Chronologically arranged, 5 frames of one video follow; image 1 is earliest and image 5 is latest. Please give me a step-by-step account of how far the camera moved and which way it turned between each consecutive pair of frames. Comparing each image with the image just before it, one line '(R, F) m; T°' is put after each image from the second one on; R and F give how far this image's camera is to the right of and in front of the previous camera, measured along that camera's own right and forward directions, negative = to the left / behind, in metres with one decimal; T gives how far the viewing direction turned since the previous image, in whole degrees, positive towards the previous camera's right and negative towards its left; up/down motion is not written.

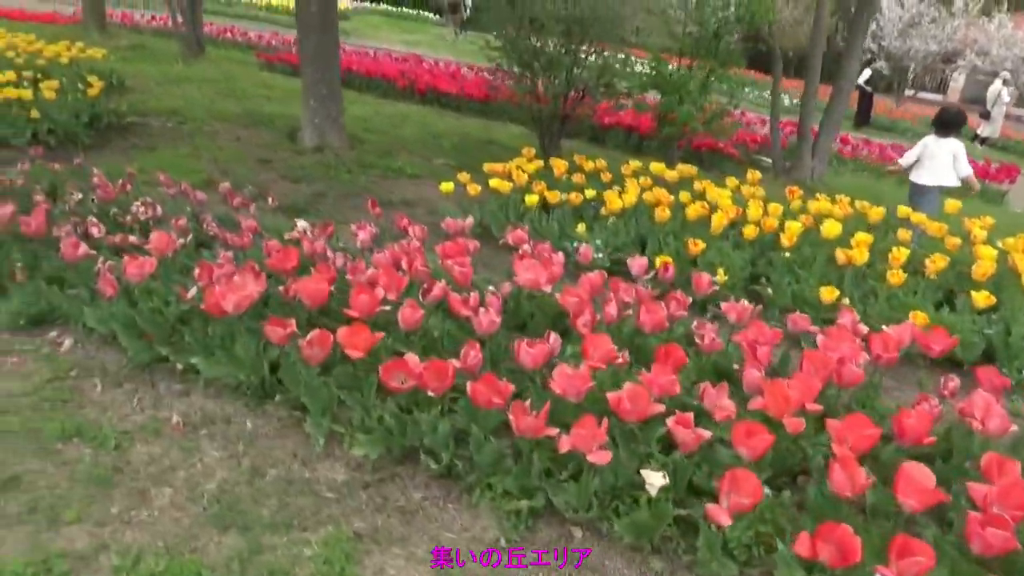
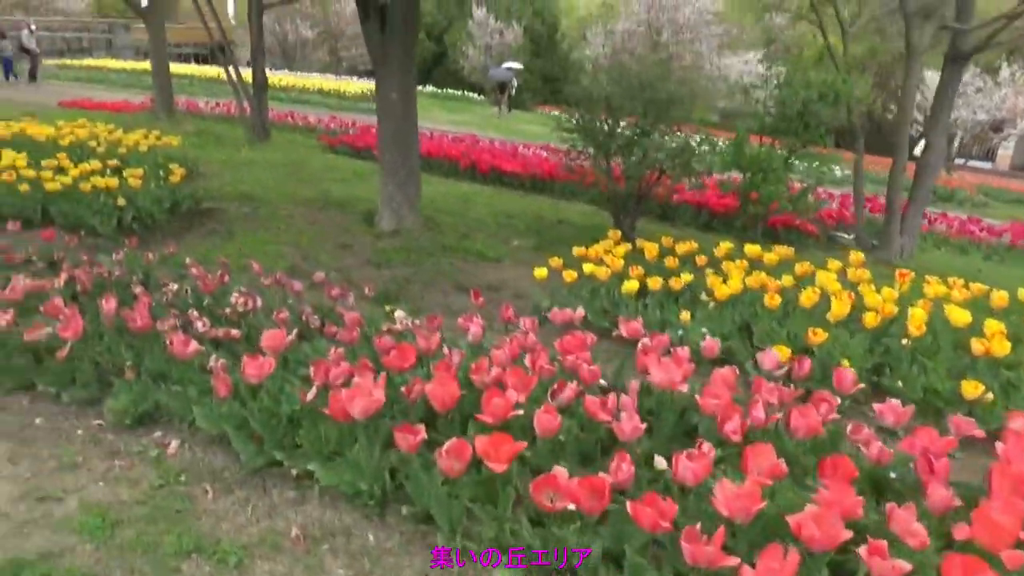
(-0.5, +0.2) m; -3°
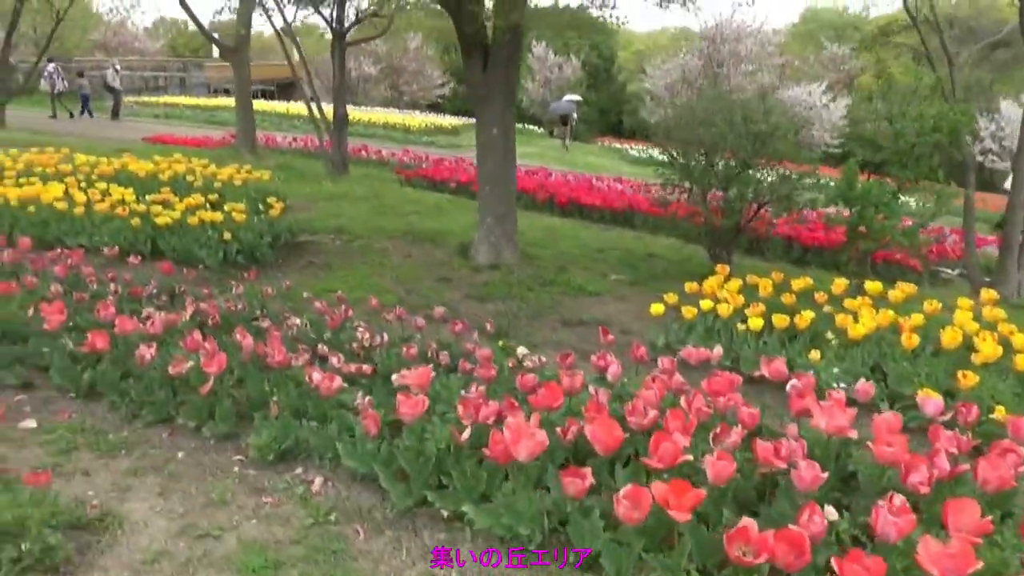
(-0.5, +0.1) m; -4°
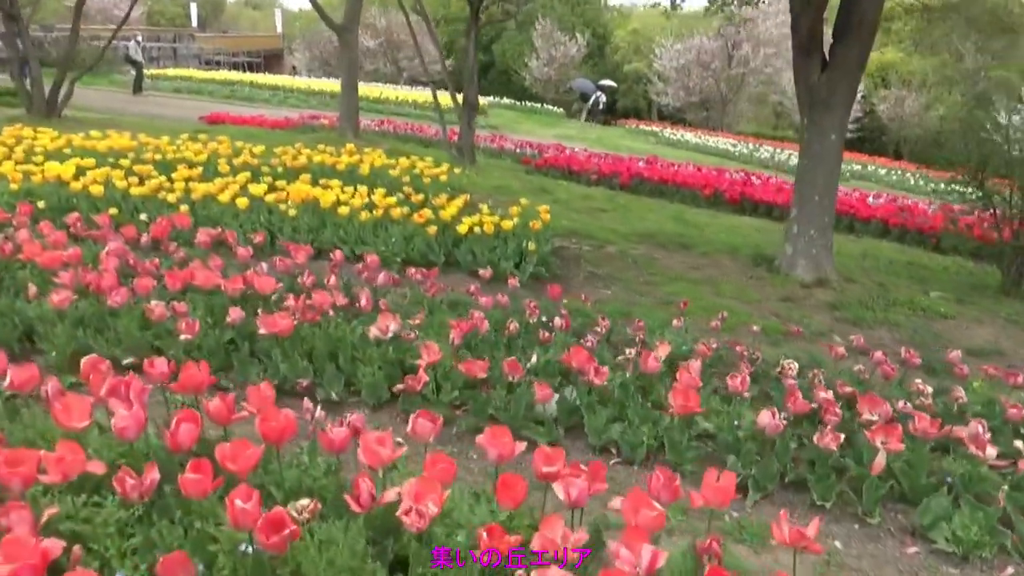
(-3.7, +0.8) m; +3°
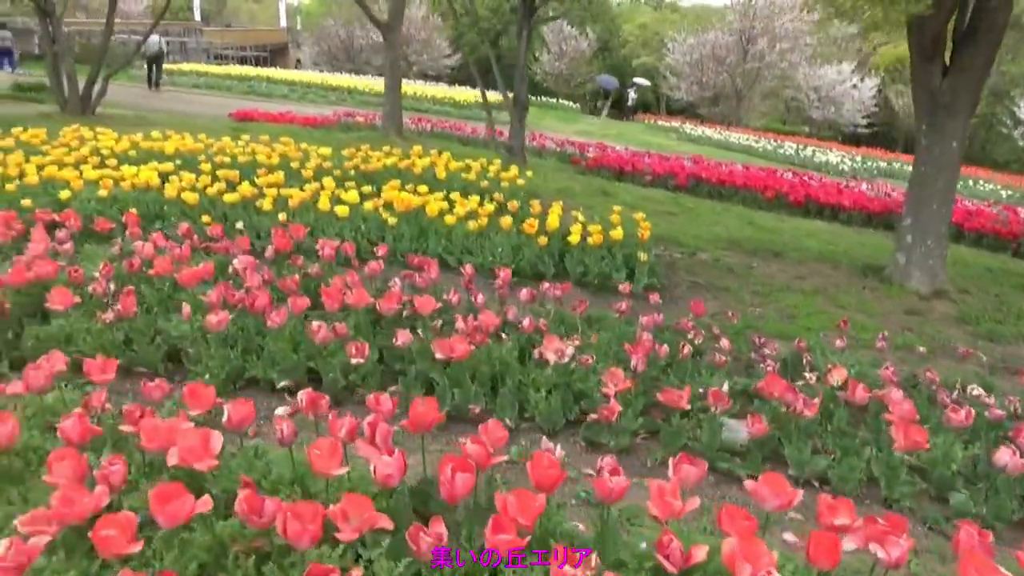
(-1.1, +0.2) m; 0°
